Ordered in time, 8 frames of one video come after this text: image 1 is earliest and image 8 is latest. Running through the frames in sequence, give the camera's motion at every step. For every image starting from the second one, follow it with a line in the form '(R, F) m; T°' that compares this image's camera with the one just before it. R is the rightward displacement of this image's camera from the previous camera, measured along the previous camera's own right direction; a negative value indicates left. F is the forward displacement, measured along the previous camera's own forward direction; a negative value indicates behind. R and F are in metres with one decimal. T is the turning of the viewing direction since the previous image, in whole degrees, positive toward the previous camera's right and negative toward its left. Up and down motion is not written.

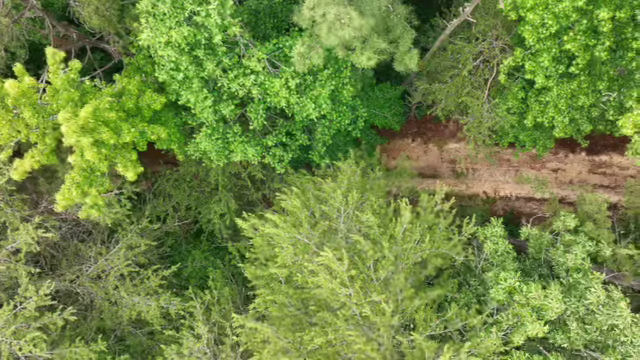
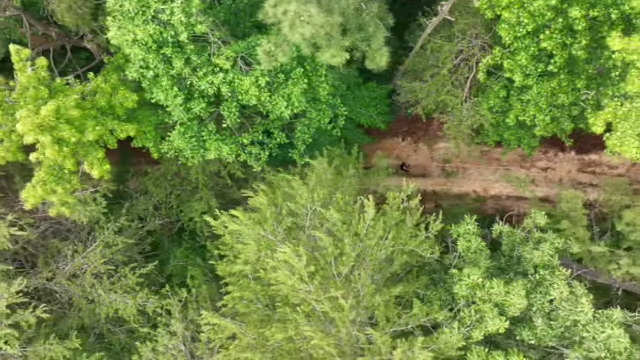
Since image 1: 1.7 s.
(+0.5, -0.1) m; 0°
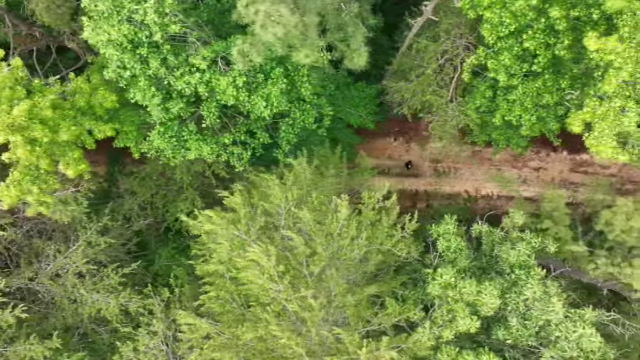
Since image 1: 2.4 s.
(+0.4, 0.0) m; 0°
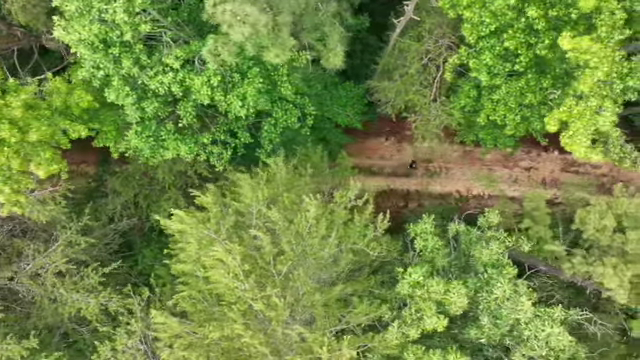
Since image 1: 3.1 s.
(+0.4, 0.0) m; 0°
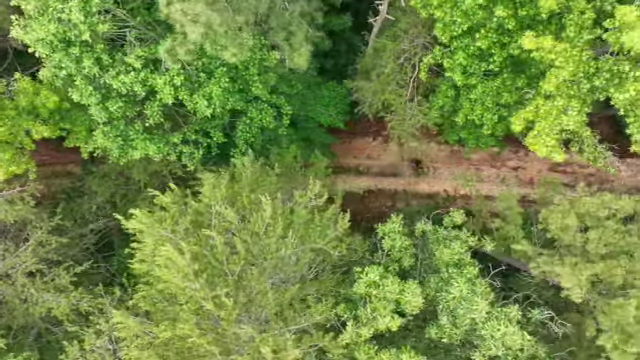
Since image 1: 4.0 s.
(+0.6, 0.0) m; 0°
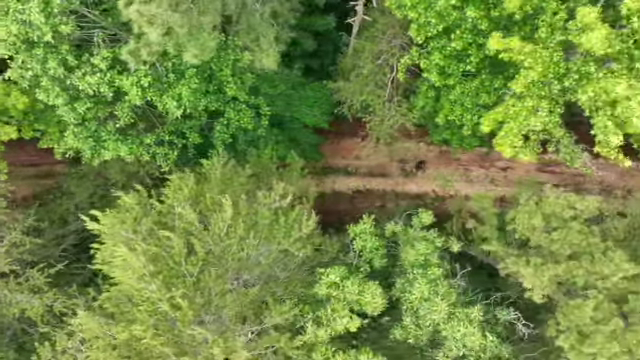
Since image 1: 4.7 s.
(+0.5, 0.0) m; 0°
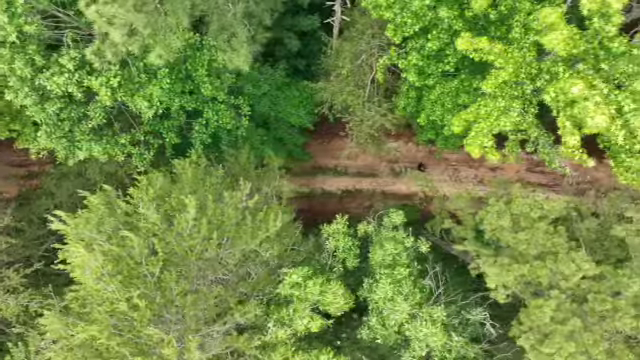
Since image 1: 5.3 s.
(+0.5, 0.0) m; 0°
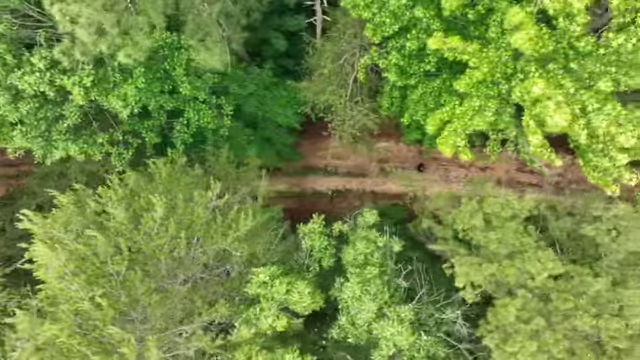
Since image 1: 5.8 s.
(+0.4, 0.0) m; 0°
